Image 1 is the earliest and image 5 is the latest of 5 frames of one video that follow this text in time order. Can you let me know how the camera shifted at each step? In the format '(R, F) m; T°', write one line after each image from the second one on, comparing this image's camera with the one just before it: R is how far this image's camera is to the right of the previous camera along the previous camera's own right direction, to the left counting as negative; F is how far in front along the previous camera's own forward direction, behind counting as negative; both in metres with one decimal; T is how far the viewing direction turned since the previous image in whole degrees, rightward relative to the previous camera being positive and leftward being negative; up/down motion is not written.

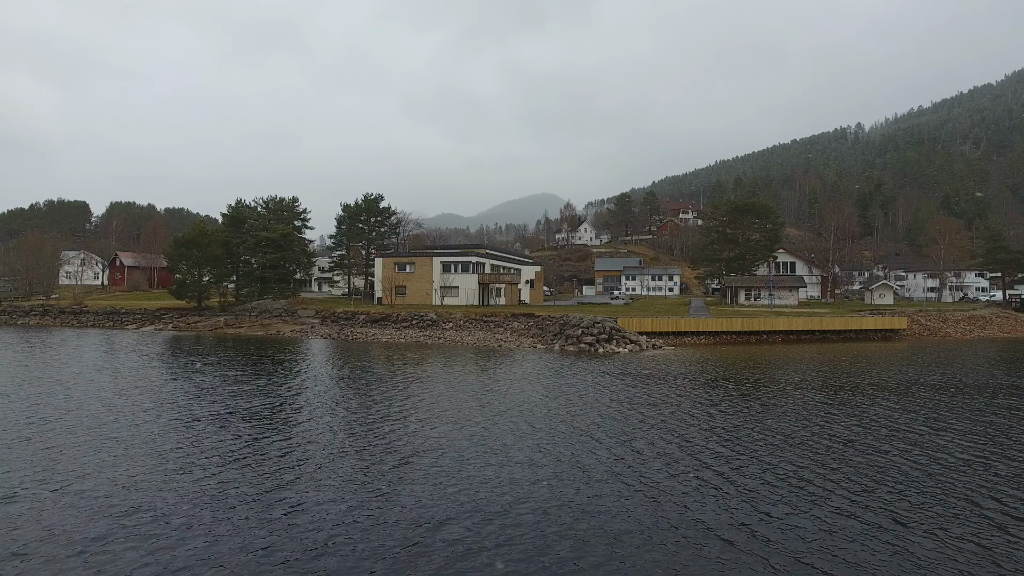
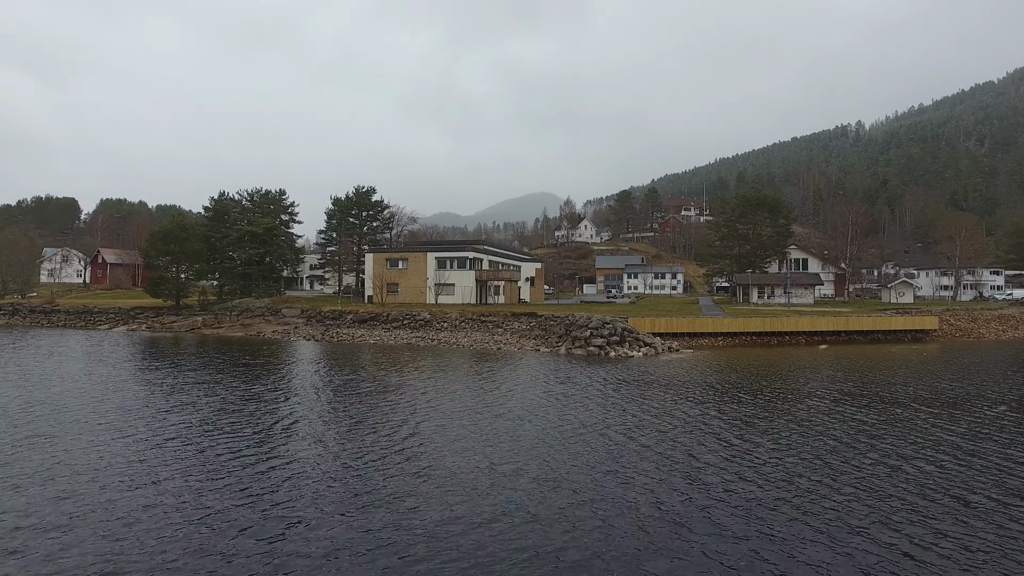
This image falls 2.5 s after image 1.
(-0.1, +2.7) m; 0°
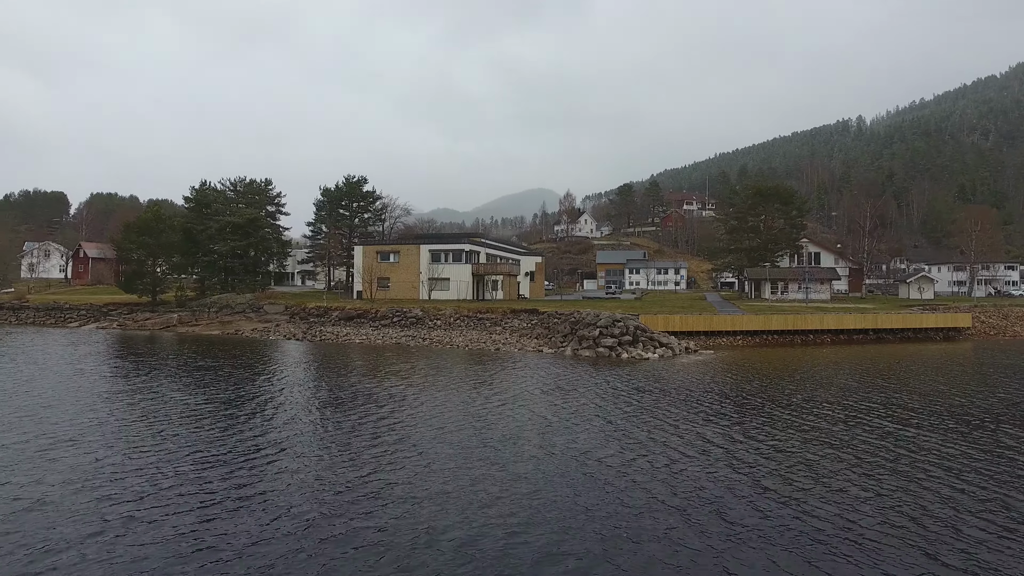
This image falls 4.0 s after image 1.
(-0.1, +2.5) m; 0°
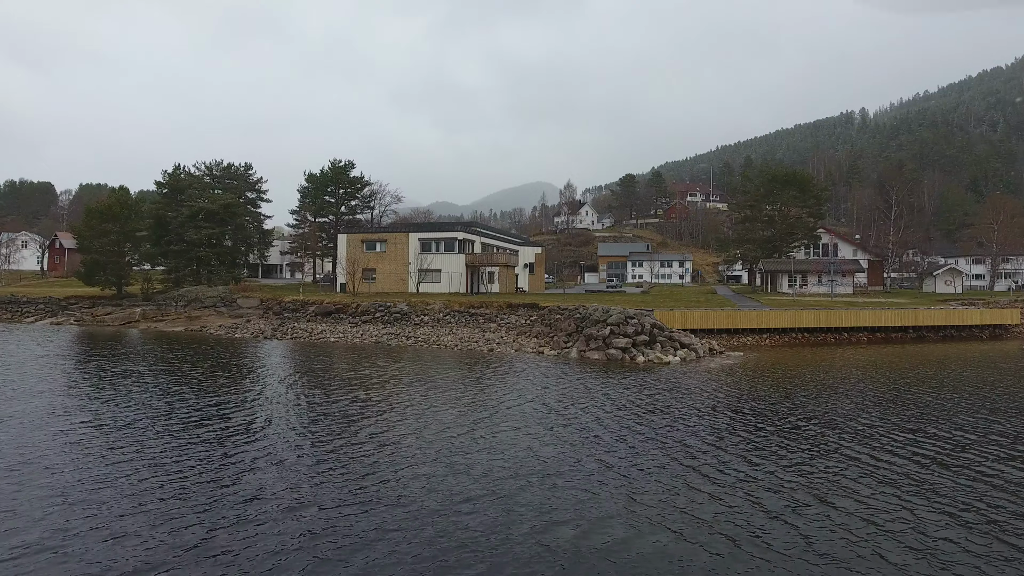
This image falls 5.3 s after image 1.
(+0.1, +3.1) m; 0°
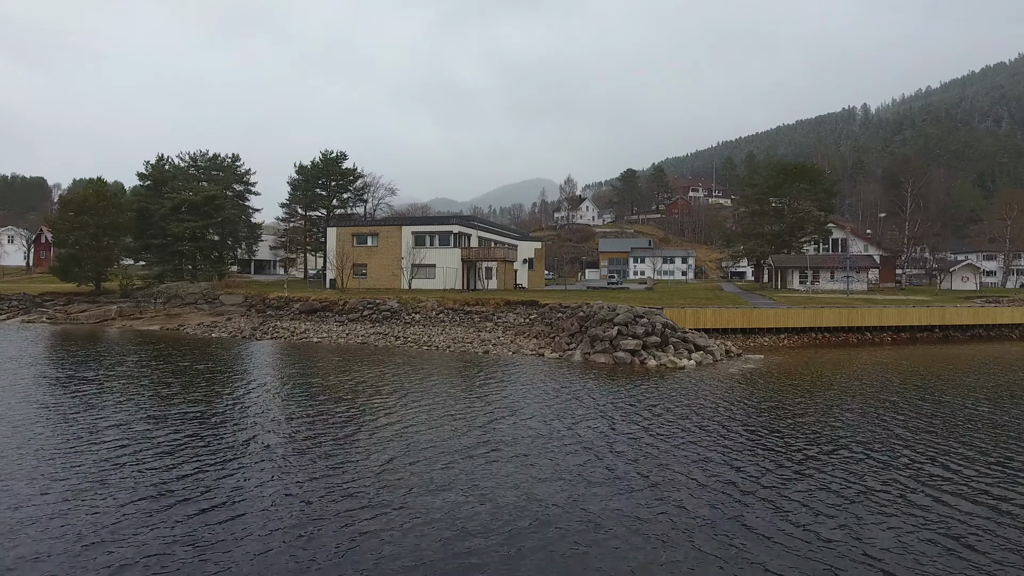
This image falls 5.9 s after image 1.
(+0.1, +1.7) m; 0°
